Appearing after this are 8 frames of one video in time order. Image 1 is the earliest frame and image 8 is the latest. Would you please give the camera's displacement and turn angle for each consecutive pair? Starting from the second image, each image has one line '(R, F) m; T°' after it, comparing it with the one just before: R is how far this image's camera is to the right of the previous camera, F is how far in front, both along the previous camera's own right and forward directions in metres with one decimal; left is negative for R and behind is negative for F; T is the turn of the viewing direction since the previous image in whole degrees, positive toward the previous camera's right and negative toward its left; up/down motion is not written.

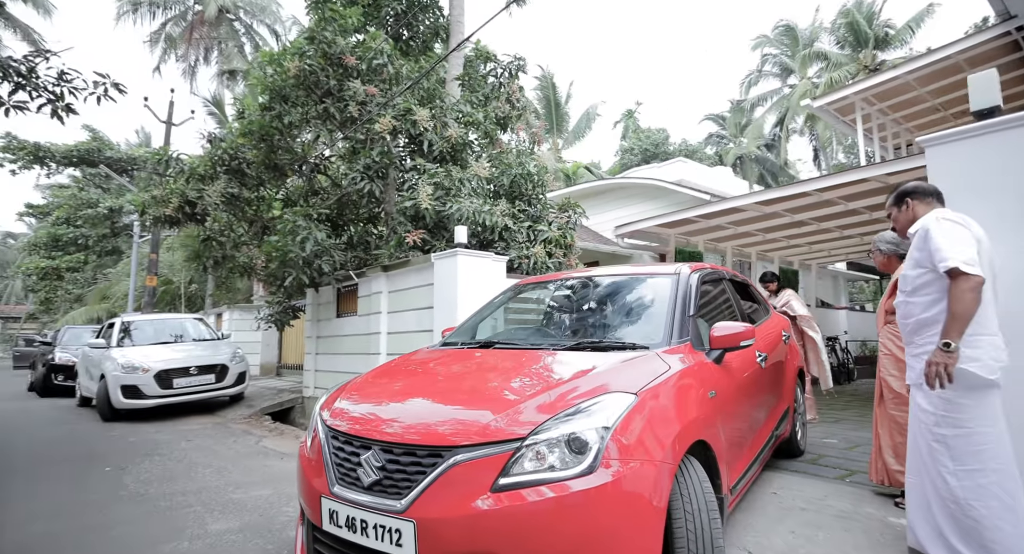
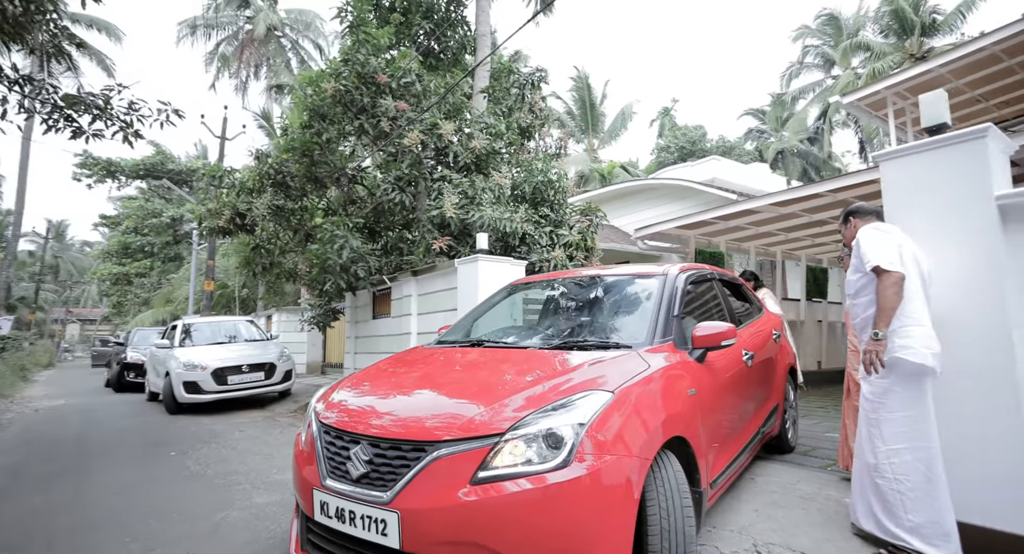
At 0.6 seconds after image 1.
(+0.2, -0.3) m; -5°
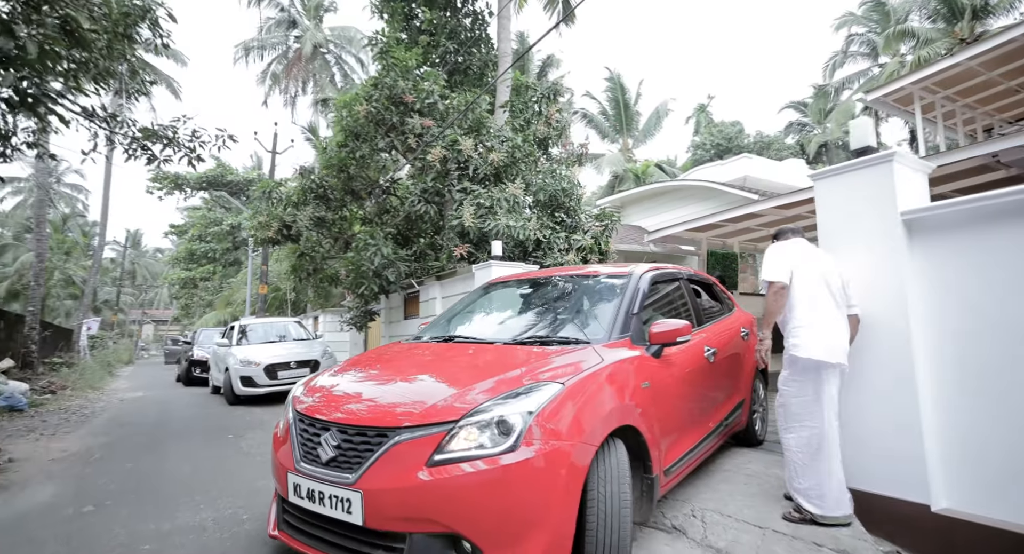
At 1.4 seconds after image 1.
(+0.4, -0.5) m; -5°
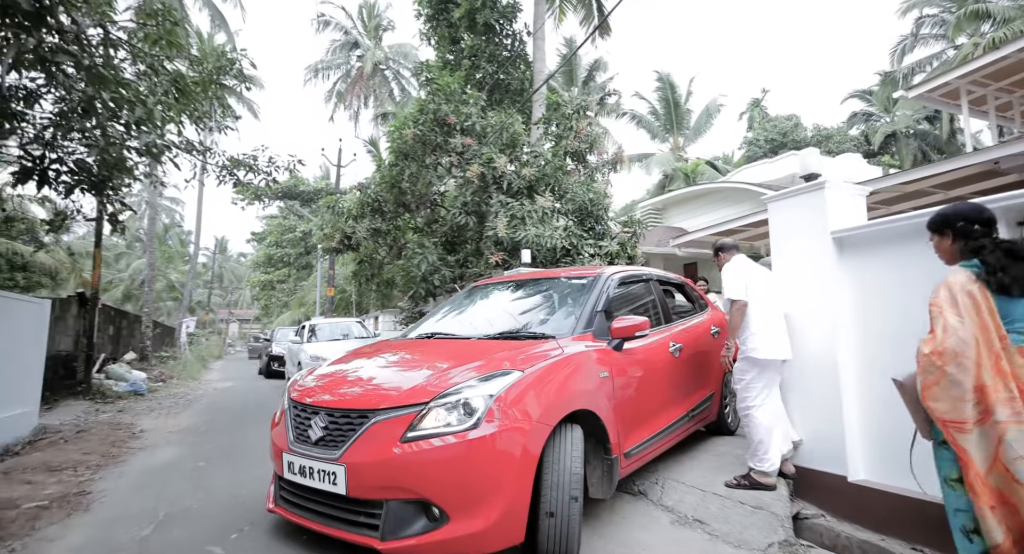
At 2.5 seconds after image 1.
(+0.4, -0.7) m; -7°
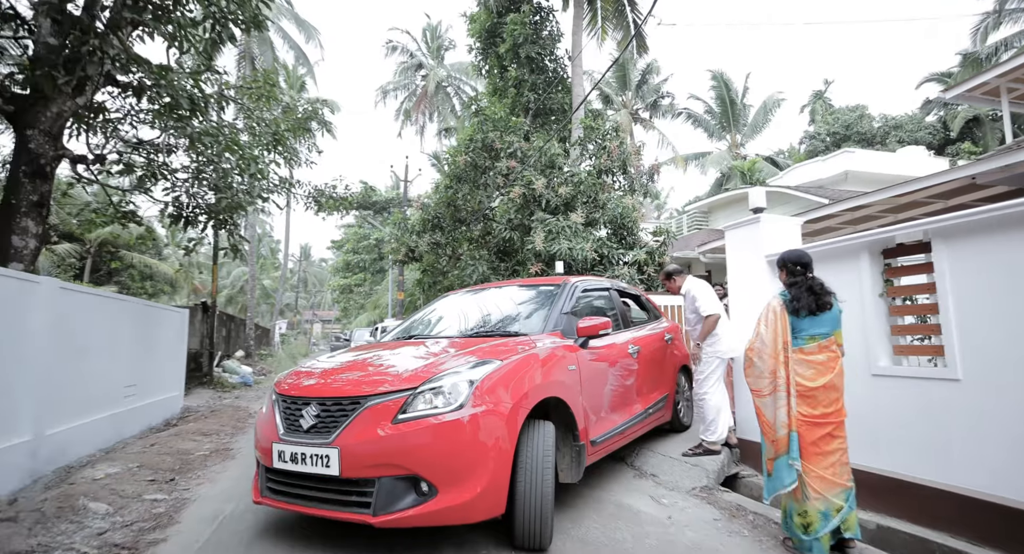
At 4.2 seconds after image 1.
(+0.5, -1.0) m; -8°
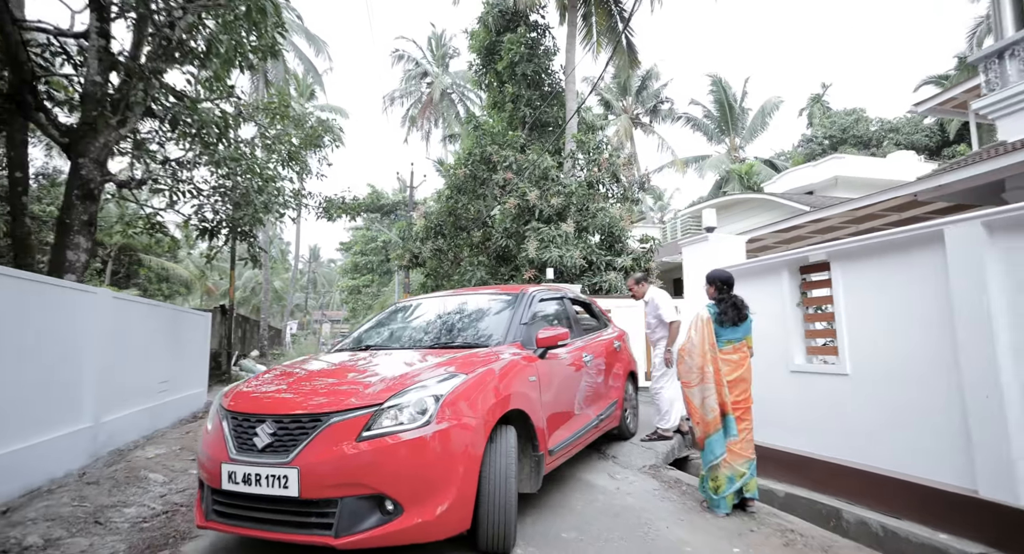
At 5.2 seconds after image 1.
(+0.2, -0.6) m; -1°
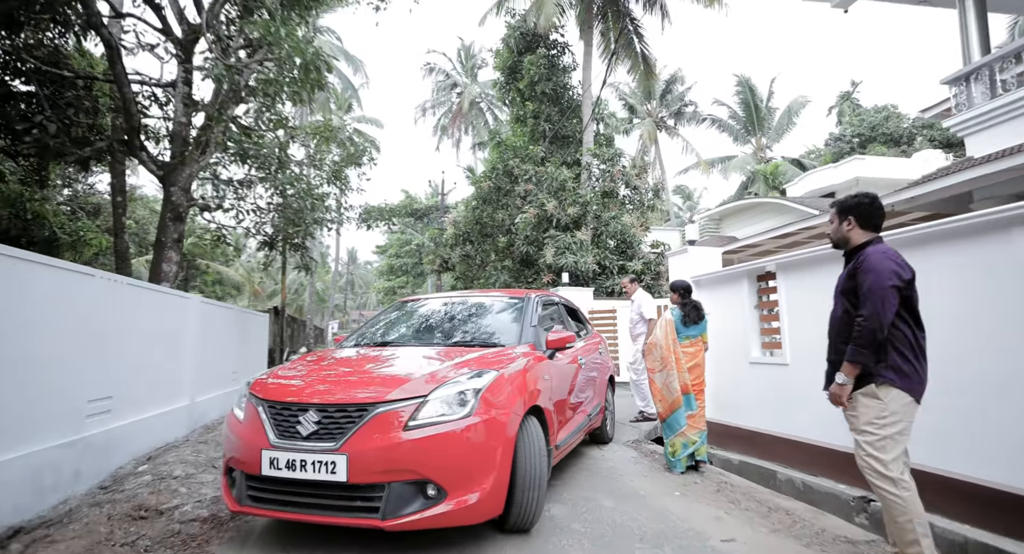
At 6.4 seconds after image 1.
(+0.3, -0.8) m; -4°
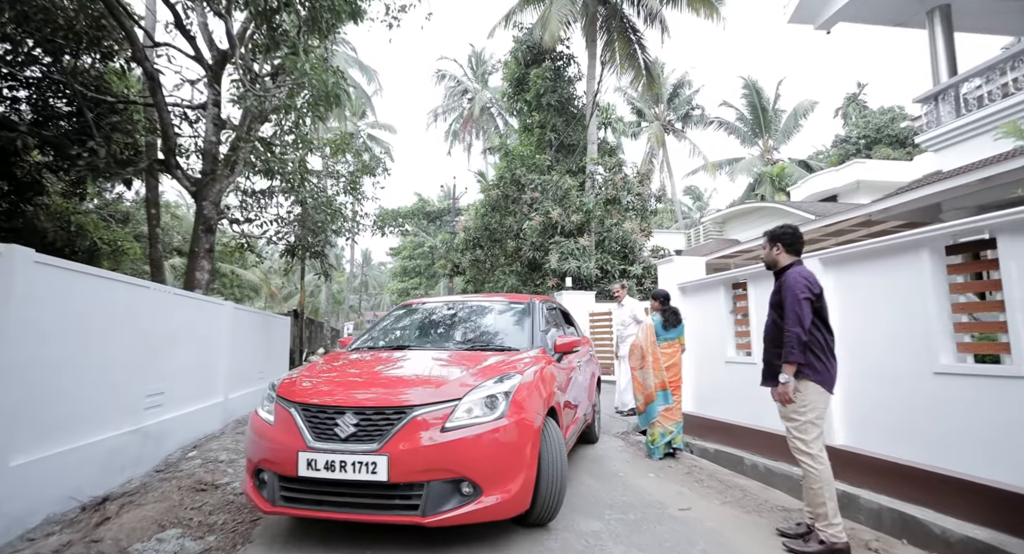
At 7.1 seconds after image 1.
(+0.1, -0.5) m; -2°
